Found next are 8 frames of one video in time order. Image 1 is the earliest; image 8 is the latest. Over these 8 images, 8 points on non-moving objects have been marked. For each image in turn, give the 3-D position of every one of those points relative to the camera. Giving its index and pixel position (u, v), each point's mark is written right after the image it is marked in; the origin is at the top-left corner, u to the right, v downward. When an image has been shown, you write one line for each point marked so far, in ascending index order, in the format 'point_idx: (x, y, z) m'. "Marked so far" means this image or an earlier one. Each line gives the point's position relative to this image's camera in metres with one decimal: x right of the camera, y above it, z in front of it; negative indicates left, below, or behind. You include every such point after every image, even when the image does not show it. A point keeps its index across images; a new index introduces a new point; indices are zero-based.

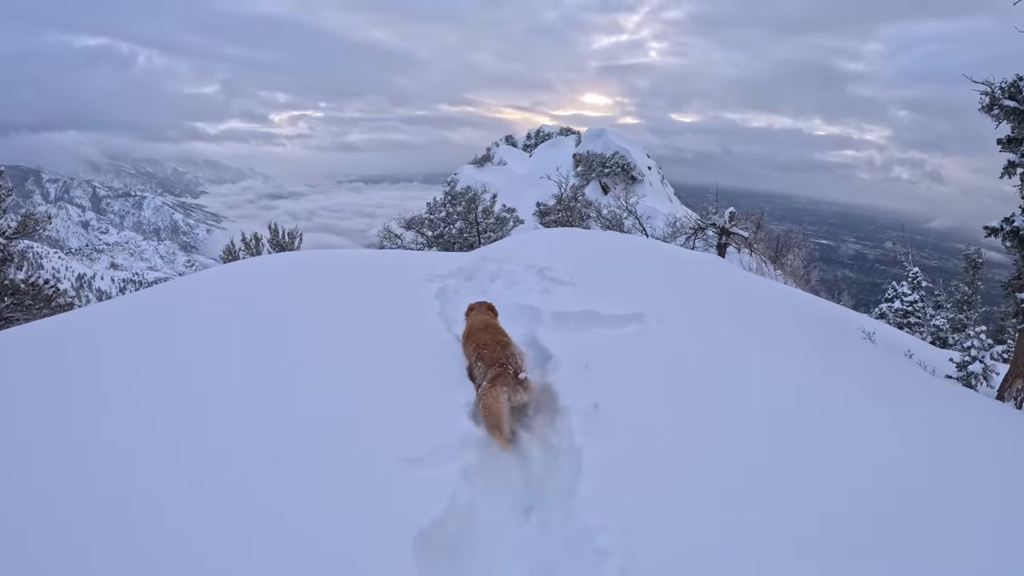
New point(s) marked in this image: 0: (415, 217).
0: (-3.9, +2.5, +16.9) m
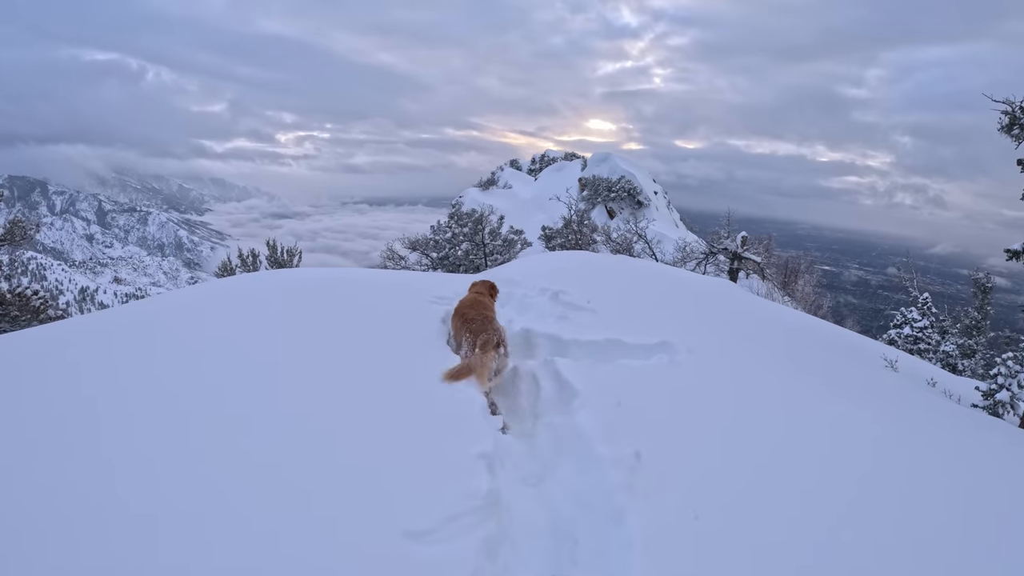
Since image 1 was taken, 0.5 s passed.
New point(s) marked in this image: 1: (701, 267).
0: (-3.6, +1.7, +16.6) m
1: (+7.8, +0.9, +18.2) m
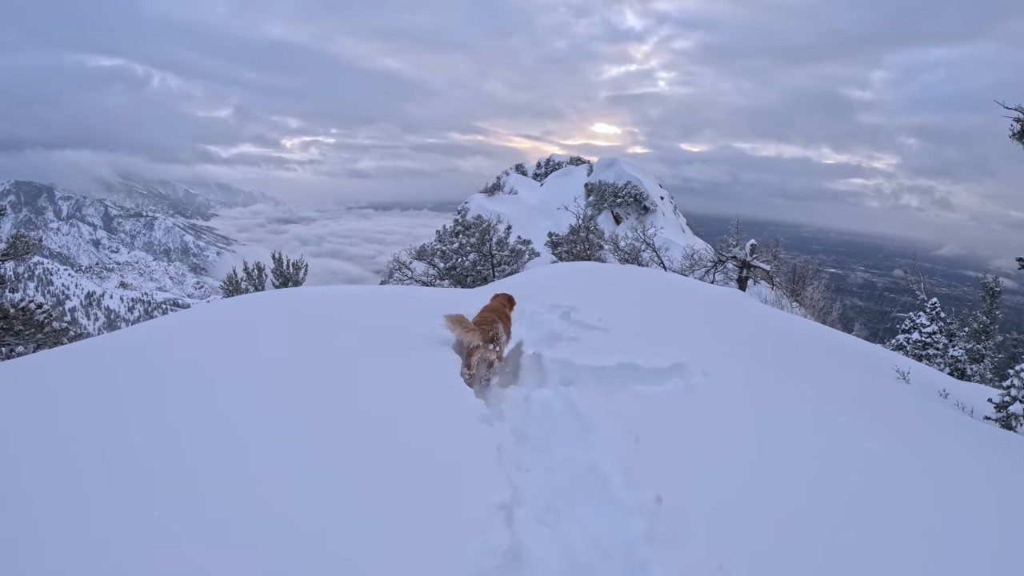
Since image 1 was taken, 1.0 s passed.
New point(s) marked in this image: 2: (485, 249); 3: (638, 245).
0: (-3.4, +1.4, +16.5) m
1: (+8.0, +0.5, +18.0) m
2: (-1.0, +1.2, +15.2) m
3: (+5.4, +1.8, +18.8) m
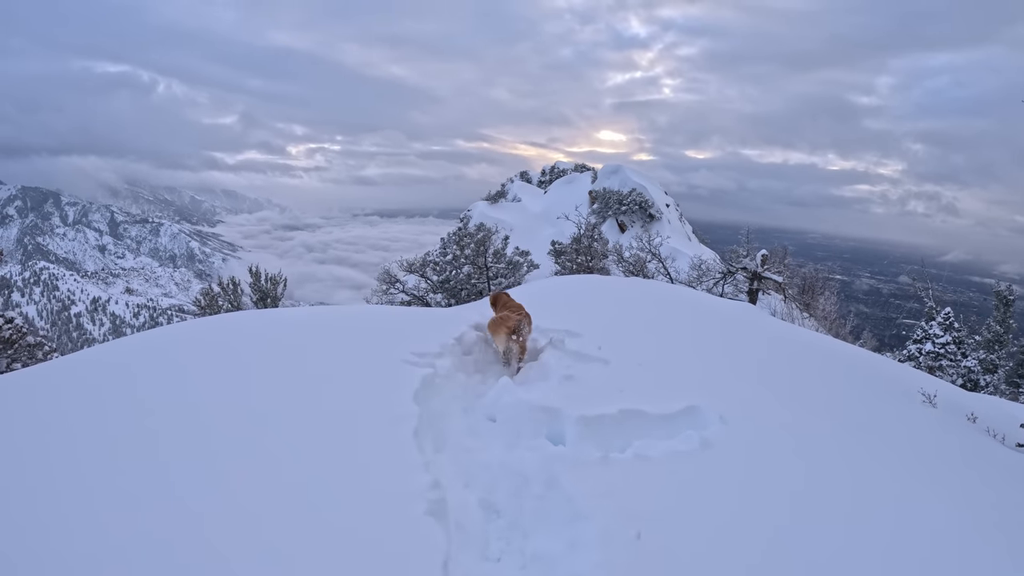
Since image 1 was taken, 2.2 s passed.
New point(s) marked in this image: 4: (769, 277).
0: (-3.4, +1.0, +16.1) m
1: (+8.1, +0.1, +17.4) m
2: (-1.0, +0.8, +14.7) m
3: (+5.4, +1.4, +18.3) m
4: (+8.2, +0.4, +14.4) m
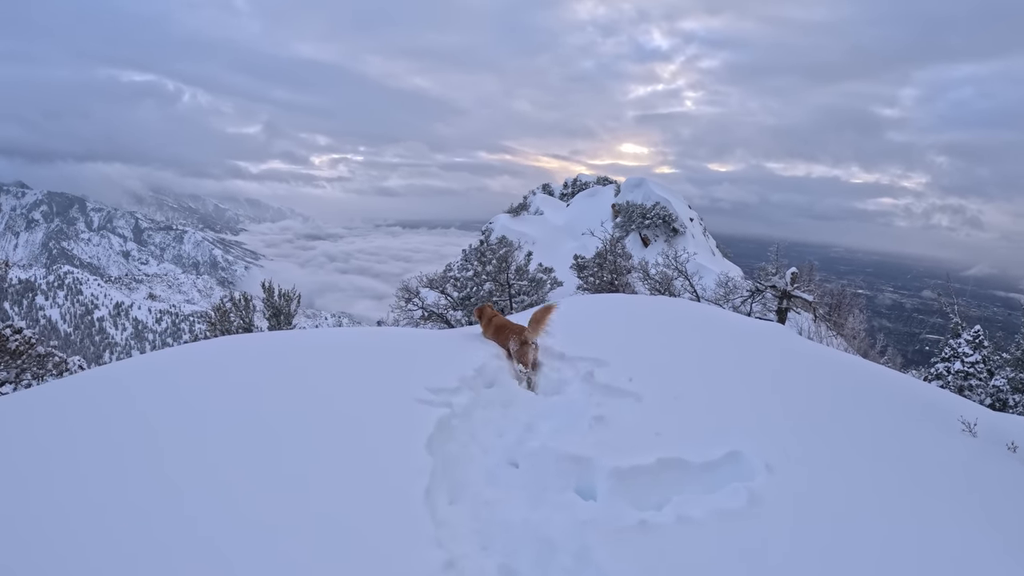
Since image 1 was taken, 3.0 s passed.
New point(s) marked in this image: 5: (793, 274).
0: (-2.7, +0.5, +15.5) m
1: (+8.8, -0.7, +16.4) m
2: (-0.3, +0.3, +14.0) m
3: (+6.2, +0.7, +17.4) m
4: (+8.8, -0.3, +13.4) m
5: (+8.6, +0.4, +13.3) m
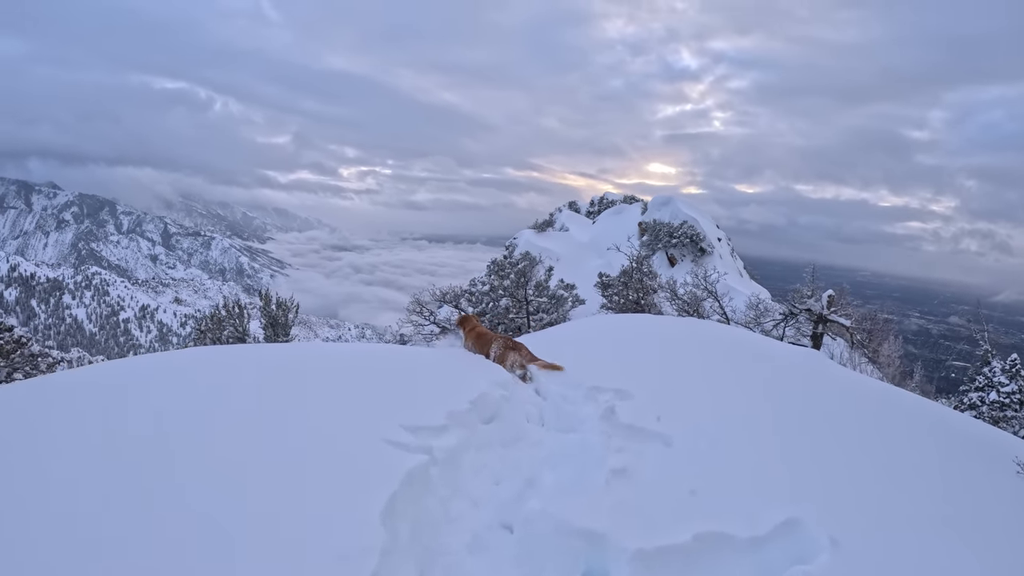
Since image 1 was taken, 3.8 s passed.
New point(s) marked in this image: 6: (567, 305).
0: (-2.0, 0.0, +14.9) m
1: (+9.4, -1.5, +15.1) m
2: (+0.2, -0.2, +13.3) m
3: (+7.0, -0.2, +16.3) m
4: (+9.3, -1.0, +12.2) m
5: (+9.1, -0.3, +12.1) m
6: (+1.7, -0.5, +13.7) m
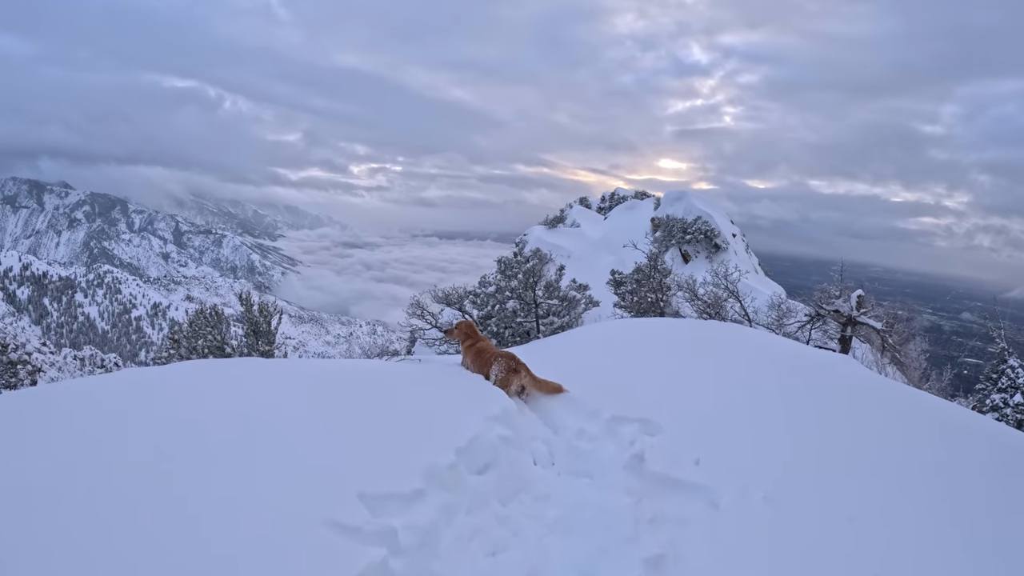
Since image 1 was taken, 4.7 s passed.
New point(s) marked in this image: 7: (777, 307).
0: (-1.6, 0.0, +14.6) m
1: (+9.8, -1.5, +14.6) m
2: (+0.5, -0.2, +13.0) m
3: (+7.4, -0.2, +15.8) m
4: (+9.6, -1.1, +11.6) m
5: (+9.4, -0.4, +11.6) m
6: (+2.0, -0.5, +13.4) m
7: (+9.0, -0.7, +15.0) m
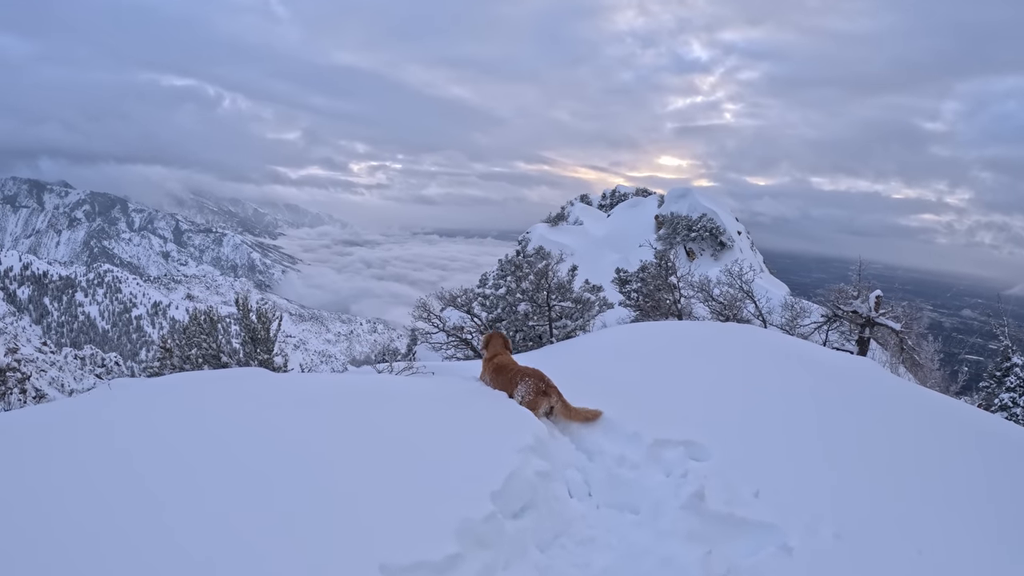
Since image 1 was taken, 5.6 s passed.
0: (-1.4, 0.0, +14.3) m
1: (+10.0, -1.5, +14.3) m
2: (+0.8, -0.2, +12.7) m
3: (+7.6, -0.1, +15.5) m
4: (+9.8, -1.1, +11.3) m
5: (+9.6, -0.4, +11.3) m
6: (+2.2, -0.5, +13.1) m
7: (+9.2, -0.7, +14.7) m
